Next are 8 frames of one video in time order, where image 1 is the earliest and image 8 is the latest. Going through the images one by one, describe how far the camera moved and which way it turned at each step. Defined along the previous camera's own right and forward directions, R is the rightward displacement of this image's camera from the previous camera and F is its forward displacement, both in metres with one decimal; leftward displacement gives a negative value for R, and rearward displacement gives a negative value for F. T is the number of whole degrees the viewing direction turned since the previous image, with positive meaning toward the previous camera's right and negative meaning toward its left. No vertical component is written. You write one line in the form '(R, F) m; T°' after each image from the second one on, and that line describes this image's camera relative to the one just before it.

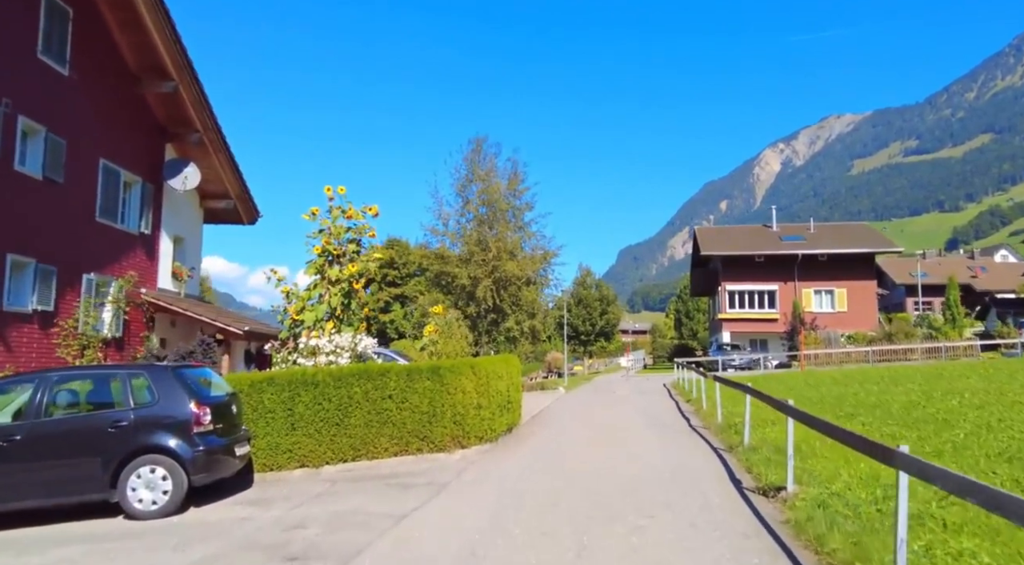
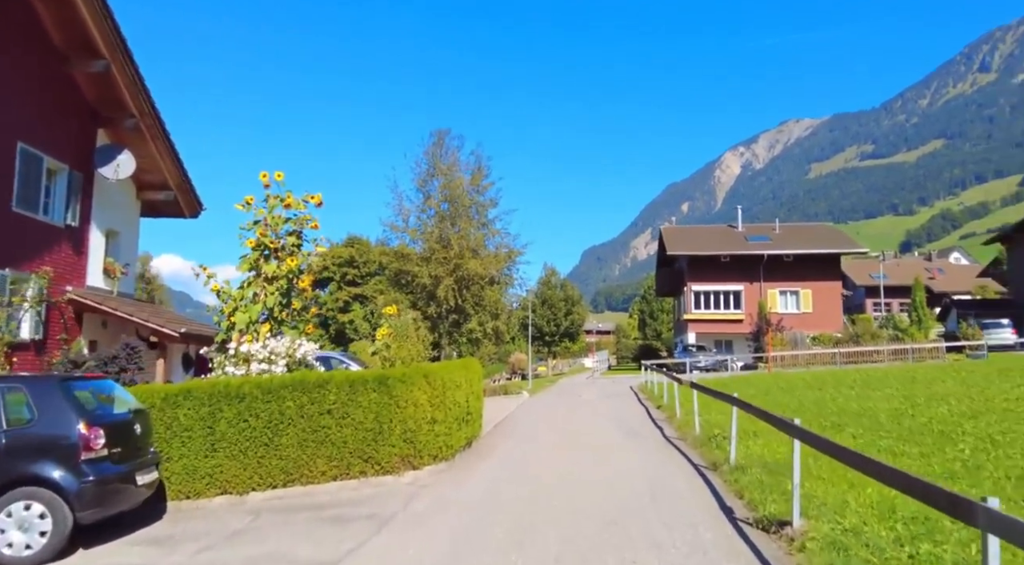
(+0.1, +1.1) m; +3°
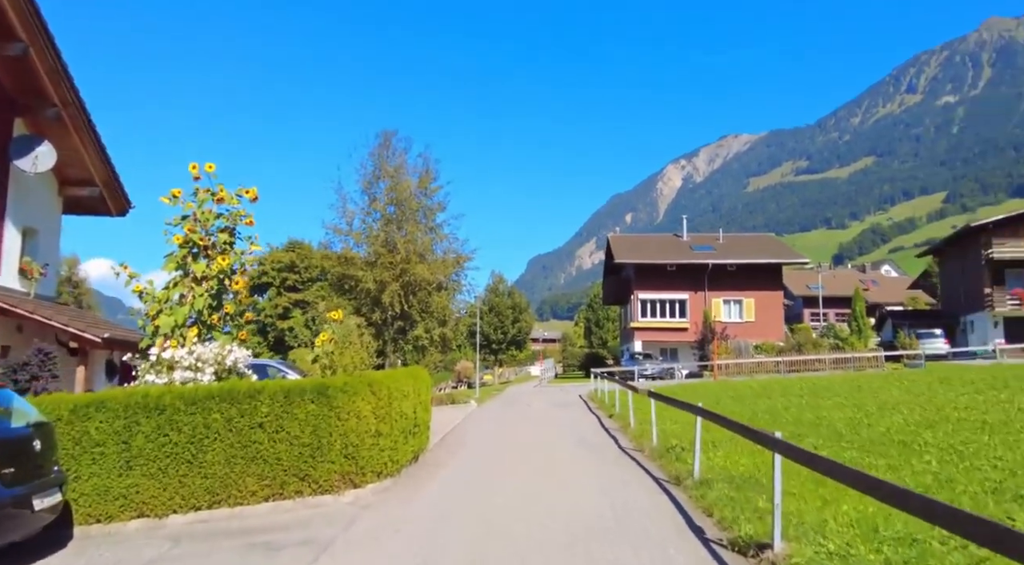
(-0.1, +0.6) m; +5°
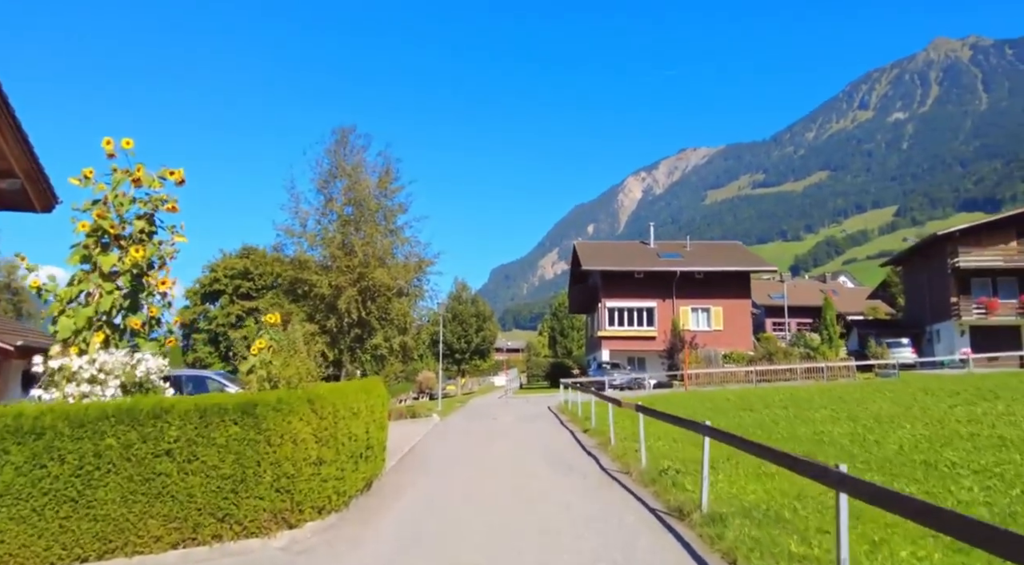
(-0.1, +1.3) m; +3°
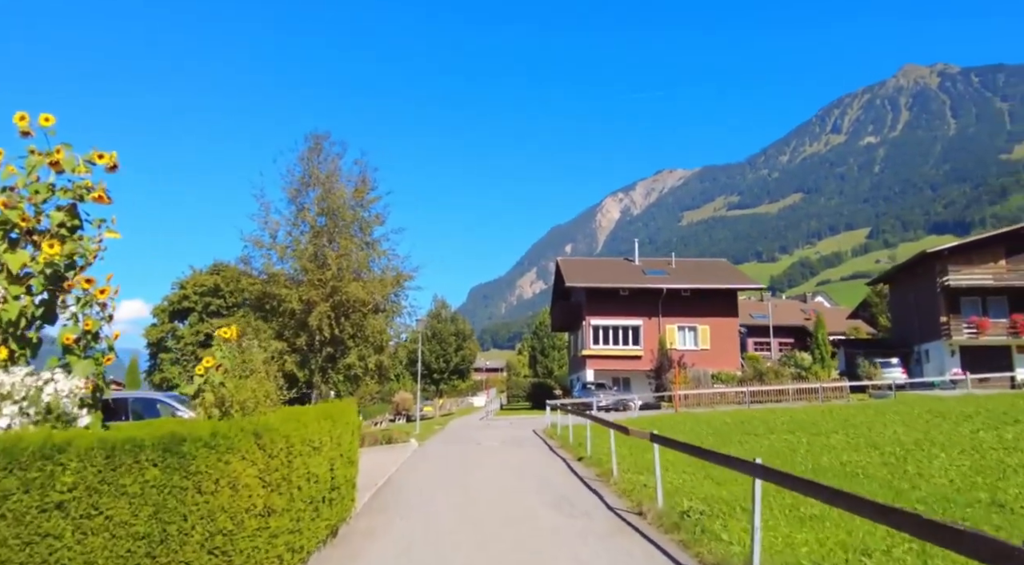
(-0.2, +1.3) m; +2°
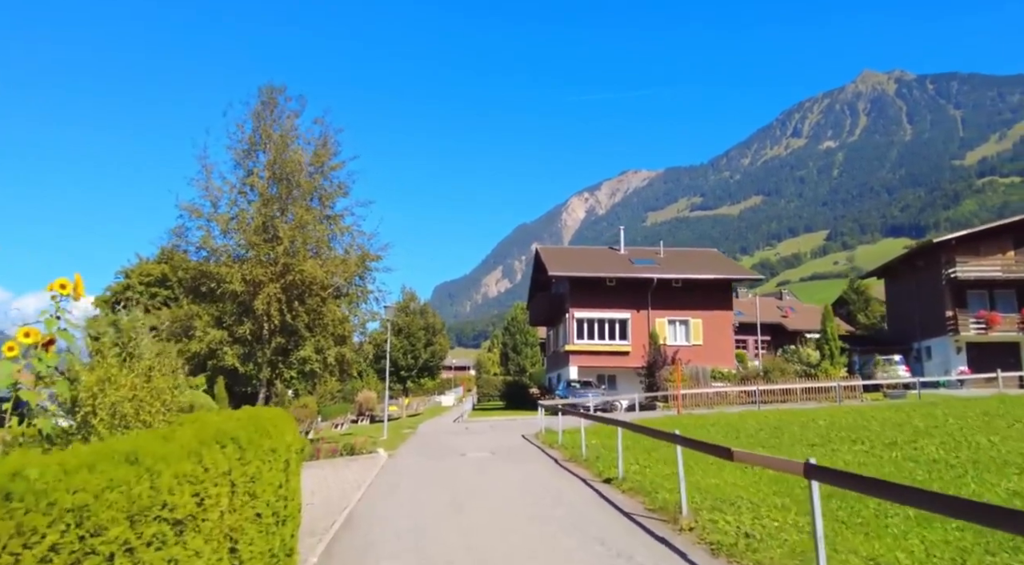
(-0.6, +3.3) m; +3°
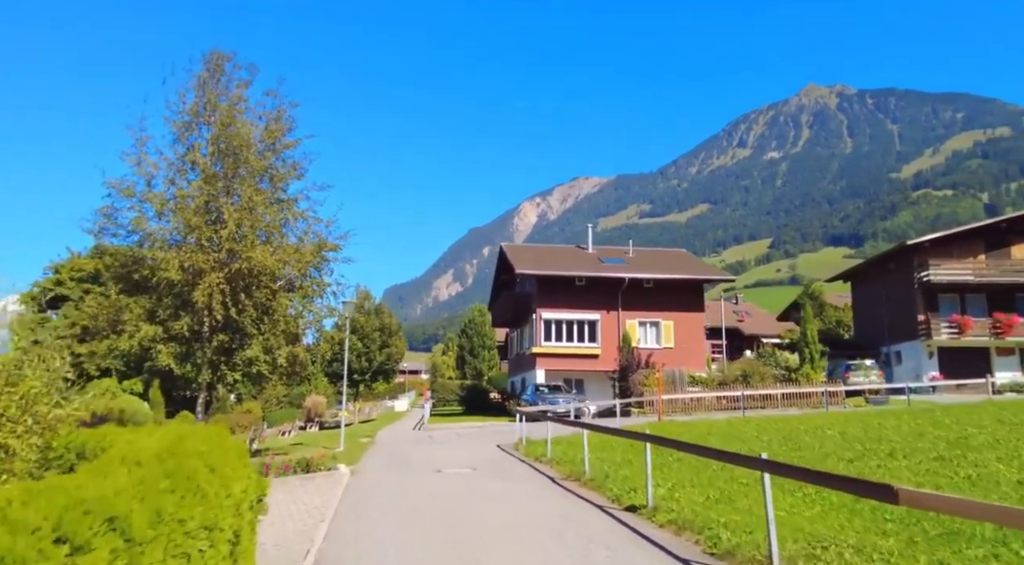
(-0.7, +1.9) m; +4°
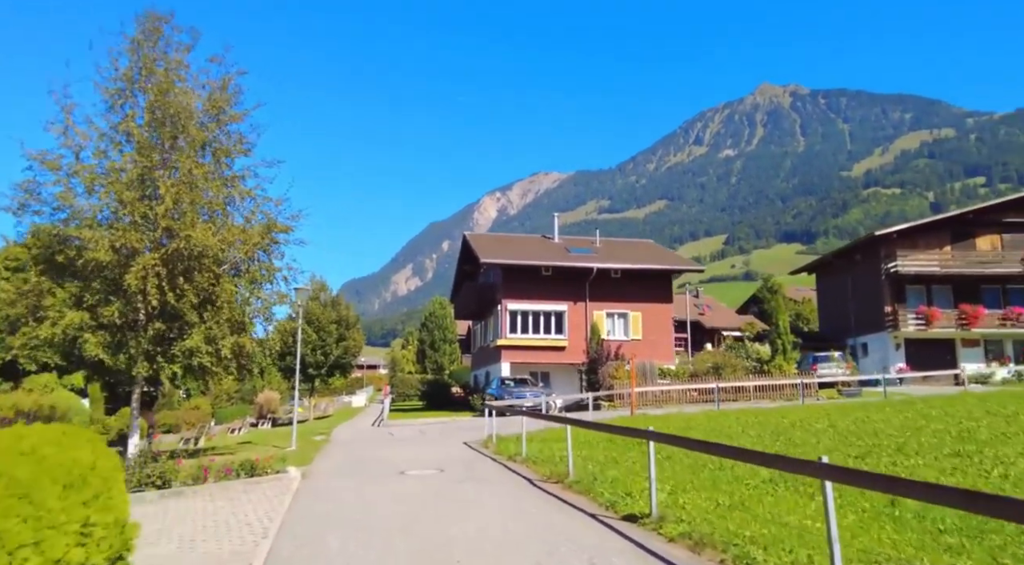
(-0.2, +1.3) m; +4°
